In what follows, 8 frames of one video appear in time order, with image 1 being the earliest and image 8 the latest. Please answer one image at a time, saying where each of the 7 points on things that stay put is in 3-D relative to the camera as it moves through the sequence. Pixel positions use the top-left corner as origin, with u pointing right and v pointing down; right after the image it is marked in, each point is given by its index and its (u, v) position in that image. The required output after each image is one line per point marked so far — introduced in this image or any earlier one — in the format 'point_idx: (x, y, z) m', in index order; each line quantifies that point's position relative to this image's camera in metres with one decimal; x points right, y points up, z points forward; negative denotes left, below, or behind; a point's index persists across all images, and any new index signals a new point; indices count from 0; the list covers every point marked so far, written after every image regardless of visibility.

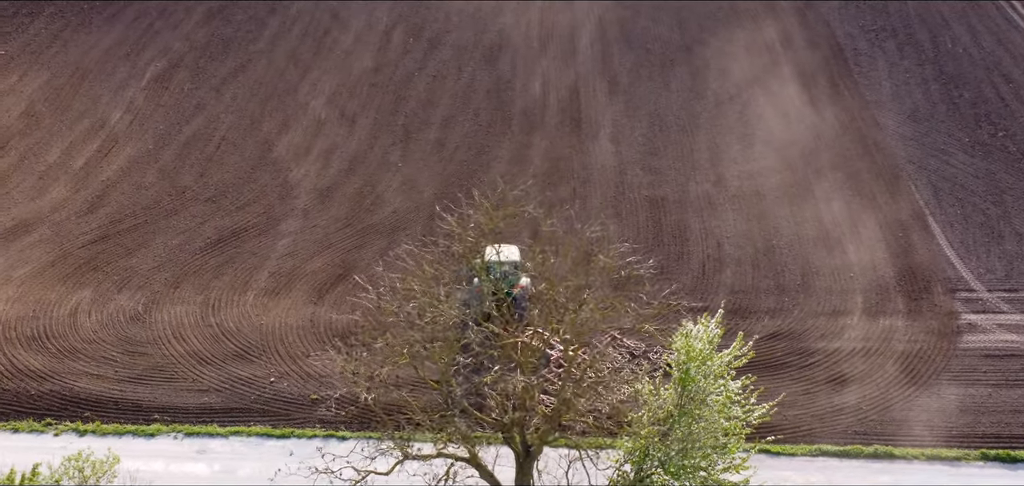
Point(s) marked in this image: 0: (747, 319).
0: (+3.9, -1.2, +19.8) m
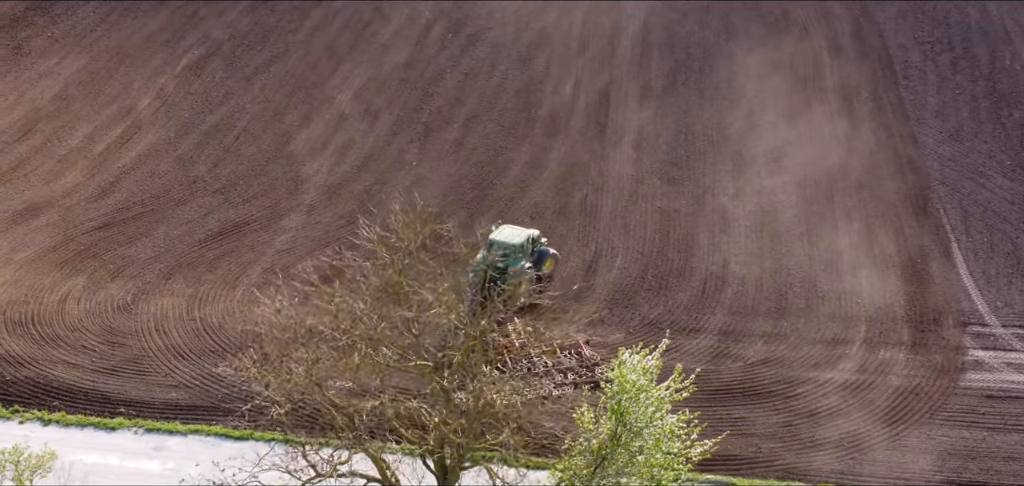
0: (+3.6, -1.6, +19.0) m
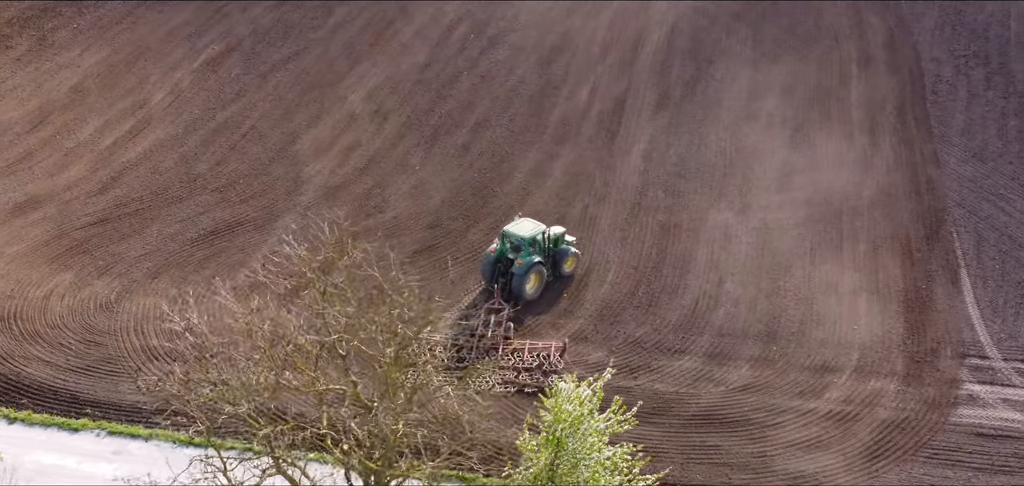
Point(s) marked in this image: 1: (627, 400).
0: (+3.2, -1.9, +18.4) m
1: (+1.7, -2.3, +17.5) m
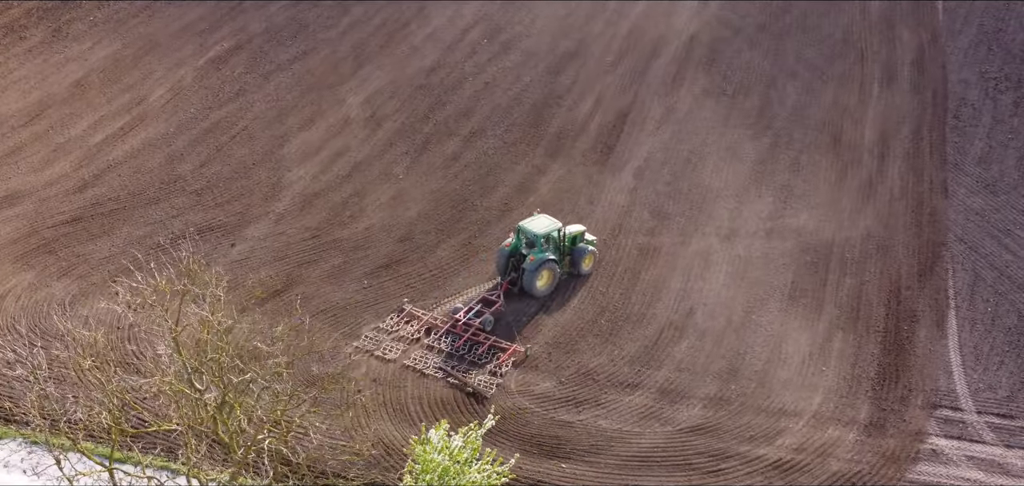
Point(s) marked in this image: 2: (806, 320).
0: (+2.4, -2.3, +17.5) m
1: (+0.7, -2.7, +16.8) m
2: (+4.7, -1.2, +19.3) m
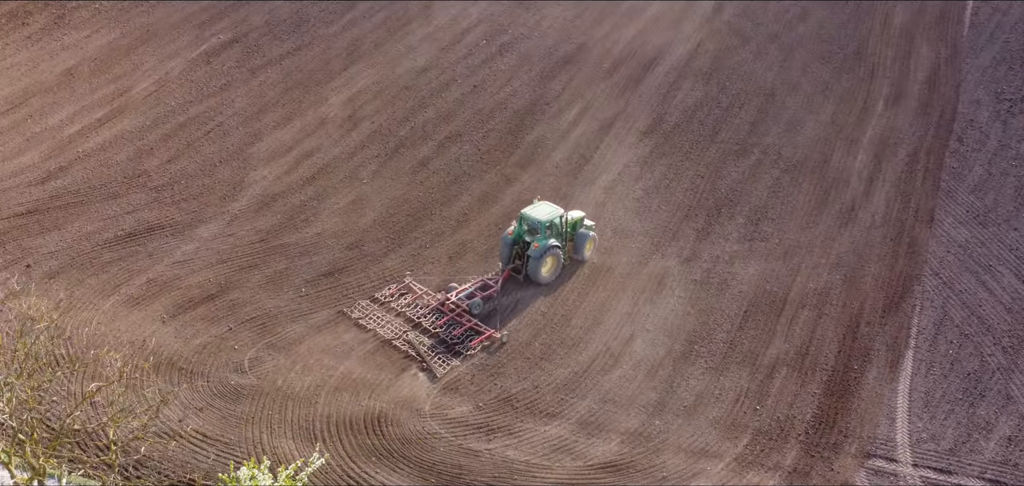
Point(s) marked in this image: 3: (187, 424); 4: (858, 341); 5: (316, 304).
0: (+1.1, -2.7, +16.6) m
1: (-0.6, -3.0, +16.1) m
2: (+3.6, -1.7, +18.3) m
3: (-4.5, -2.5, +16.7) m
4: (+5.3, -1.5, +18.6) m
5: (-3.1, -1.0, +19.5) m
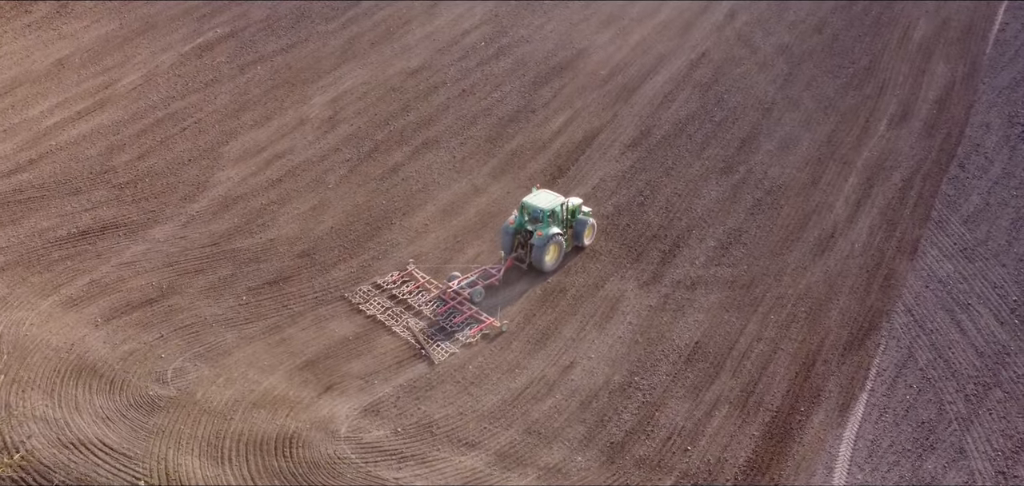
0: (0.0, -3.0, +15.9) m
1: (-1.8, -3.2, +15.4) m
2: (+2.6, -2.1, +17.3) m
3: (-5.6, -2.6, +16.2) m
4: (+4.3, -2.0, +17.5) m
5: (-4.0, -1.1, +18.9) m
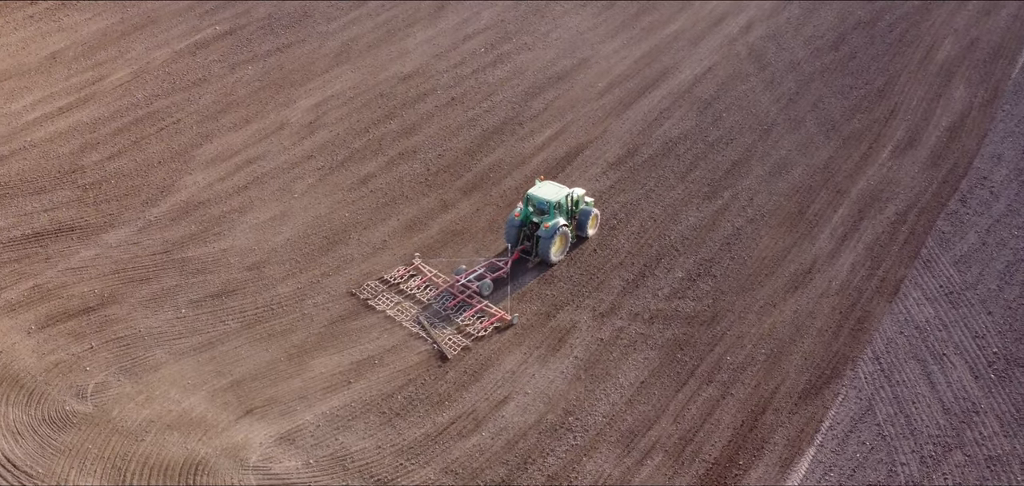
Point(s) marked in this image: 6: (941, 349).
0: (-1.2, -3.4, +15.0) m
1: (-3.0, -3.5, +14.7) m
2: (+1.6, -2.6, +16.3) m
3: (-6.7, -2.7, +15.8) m
4: (+3.3, -2.5, +16.4) m
5: (-4.9, -1.3, +18.3) m
6: (+6.4, -1.6, +17.8) m
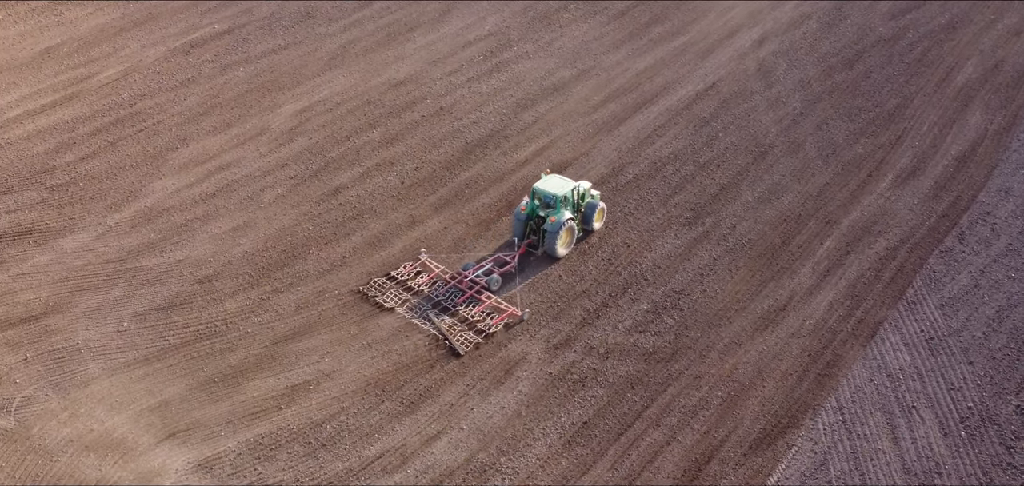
0: (-2.2, -3.7, +14.3) m
1: (-4.0, -3.8, +14.1) m
2: (+0.7, -3.0, +15.4) m
3: (-7.6, -2.8, +15.4) m
4: (+2.4, -3.0, +15.4) m
5: (-5.6, -1.4, +17.8) m
6: (+5.5, -2.2, +16.7) m
